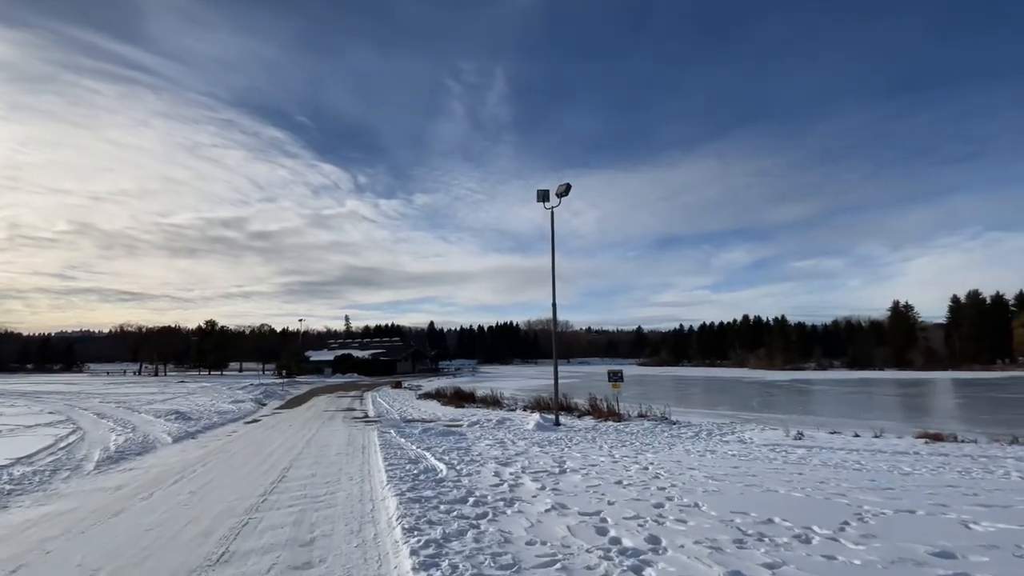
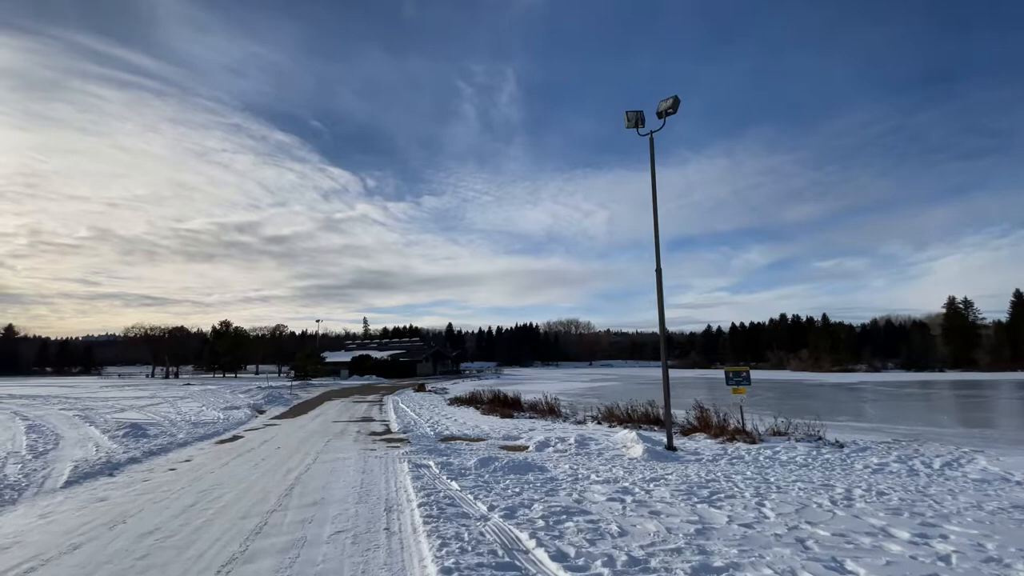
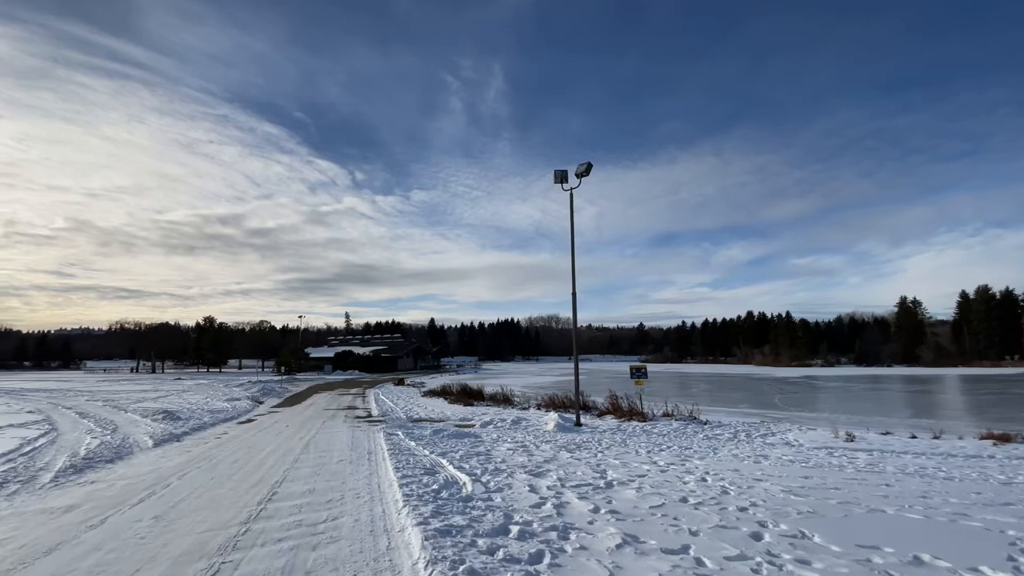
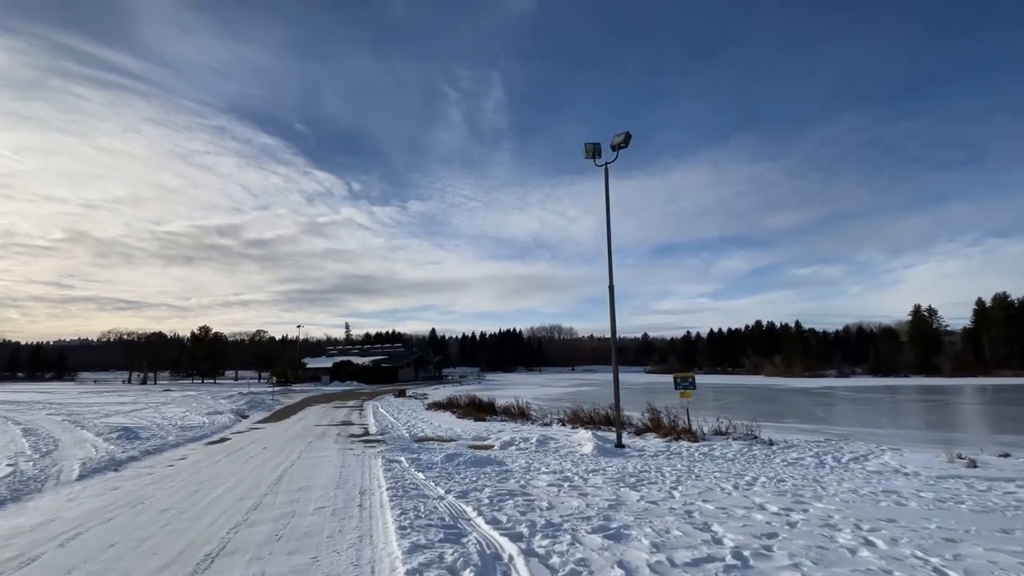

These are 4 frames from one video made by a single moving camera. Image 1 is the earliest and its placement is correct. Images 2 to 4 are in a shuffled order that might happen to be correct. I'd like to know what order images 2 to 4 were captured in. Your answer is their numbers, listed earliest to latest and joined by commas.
3, 4, 2
